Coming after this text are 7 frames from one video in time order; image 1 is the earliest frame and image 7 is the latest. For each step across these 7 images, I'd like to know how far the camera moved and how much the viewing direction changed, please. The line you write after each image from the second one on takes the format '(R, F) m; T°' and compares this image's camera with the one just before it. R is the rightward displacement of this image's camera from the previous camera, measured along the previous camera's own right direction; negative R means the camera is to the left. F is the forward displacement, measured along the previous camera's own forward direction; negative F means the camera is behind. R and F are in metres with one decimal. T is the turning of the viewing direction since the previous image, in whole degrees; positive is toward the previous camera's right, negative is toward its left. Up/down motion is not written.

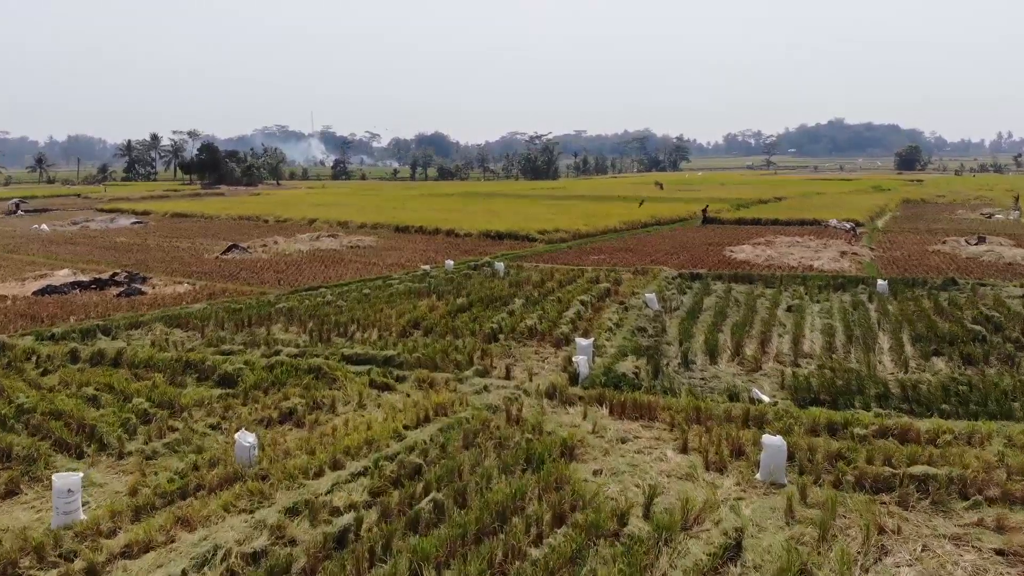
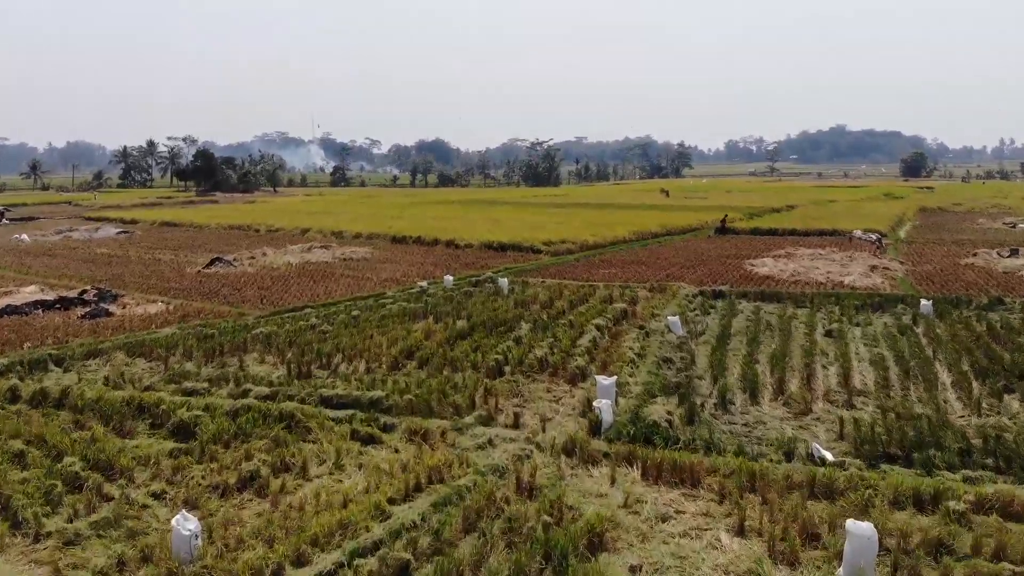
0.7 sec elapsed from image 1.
(-0.1, +1.5) m; 0°
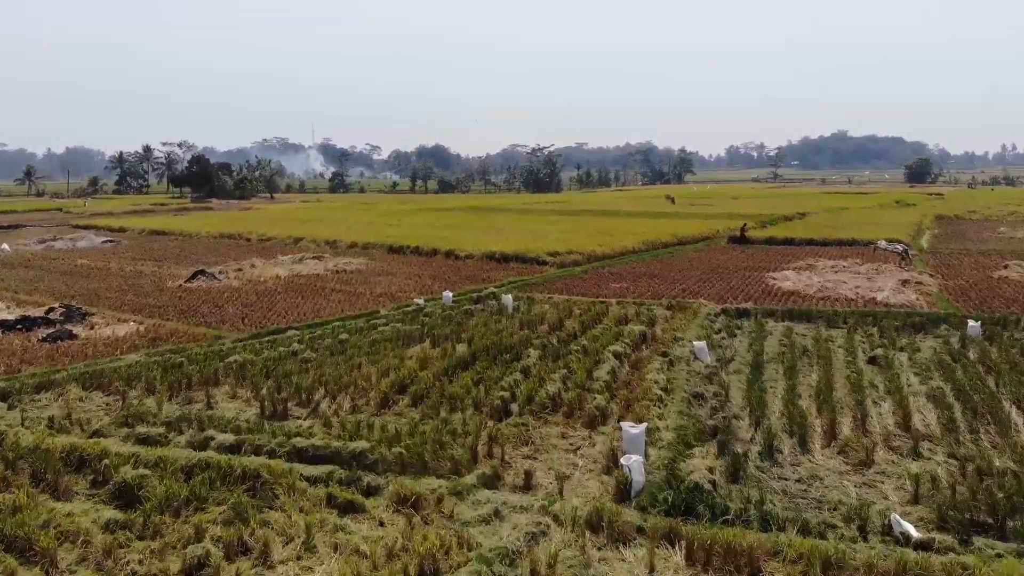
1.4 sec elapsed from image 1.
(-0.1, +1.3) m; 0°
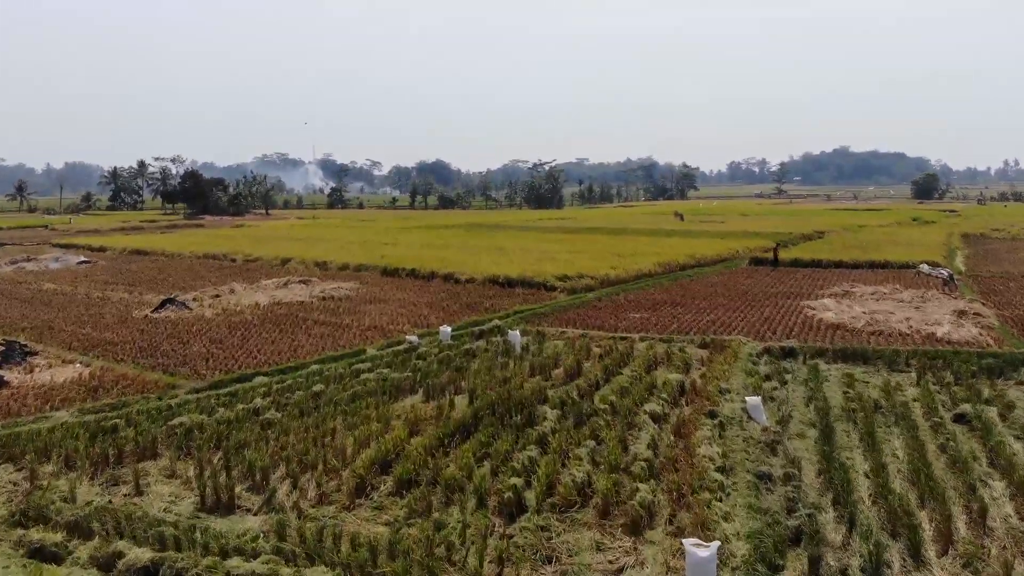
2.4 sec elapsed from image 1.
(-0.1, +1.9) m; 0°
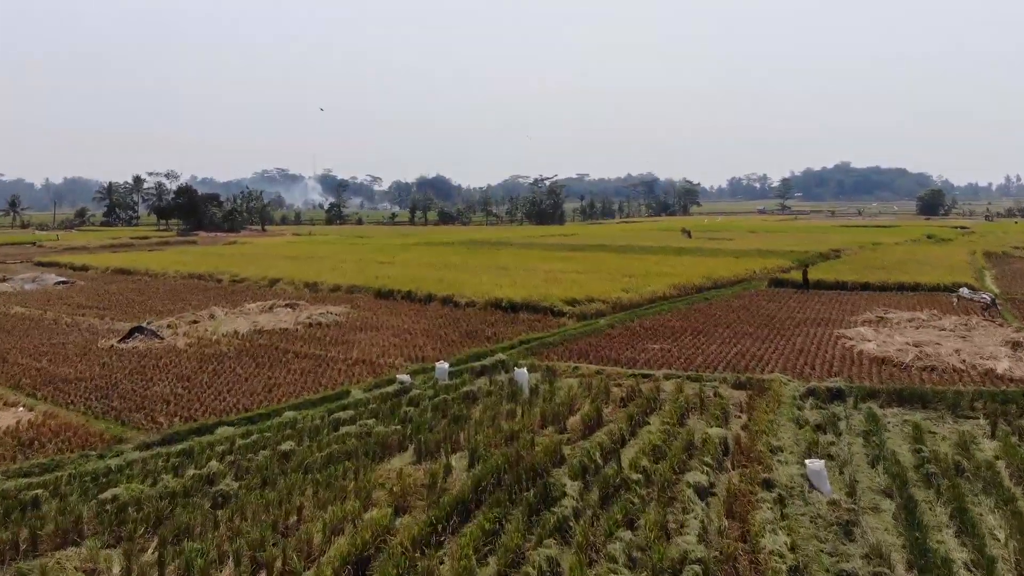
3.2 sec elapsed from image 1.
(-0.1, +1.5) m; 0°
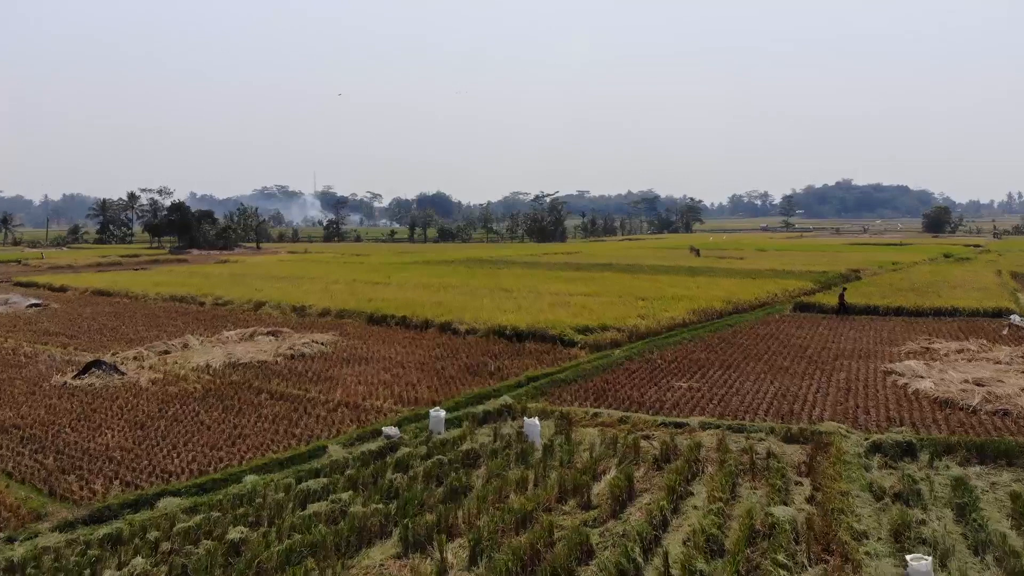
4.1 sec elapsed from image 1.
(-0.1, +1.7) m; 0°
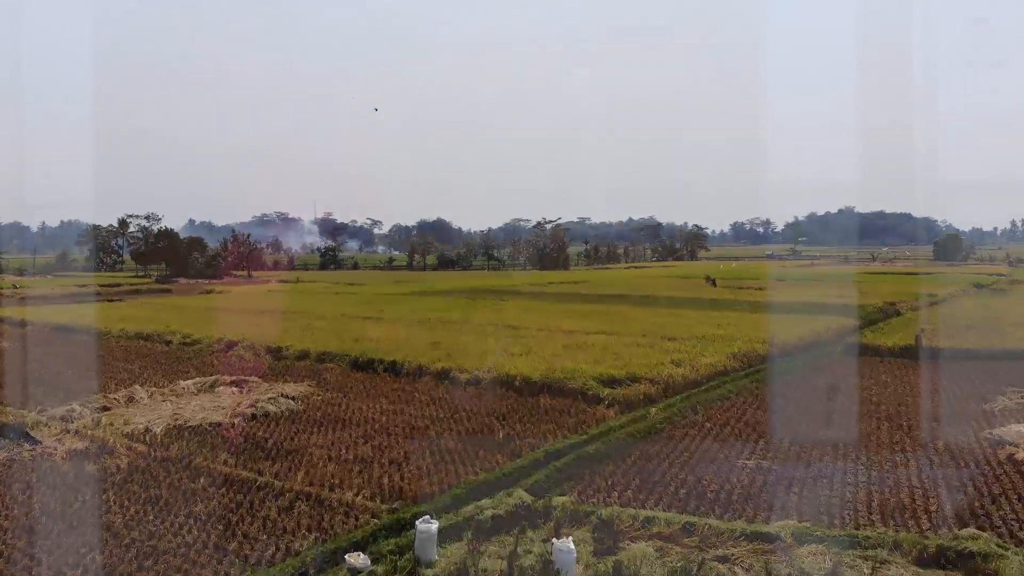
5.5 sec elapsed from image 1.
(-0.1, +2.6) m; 0°
